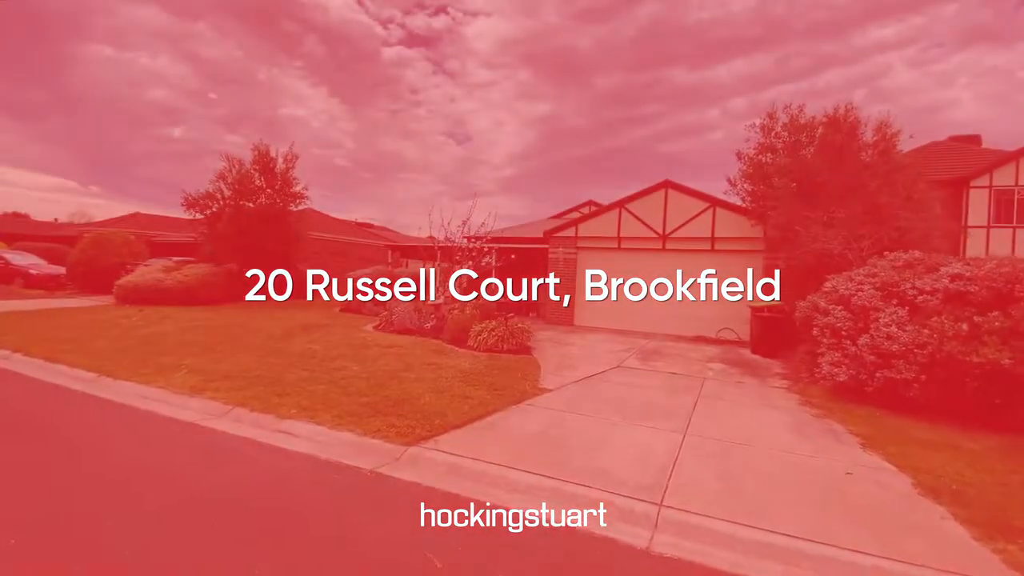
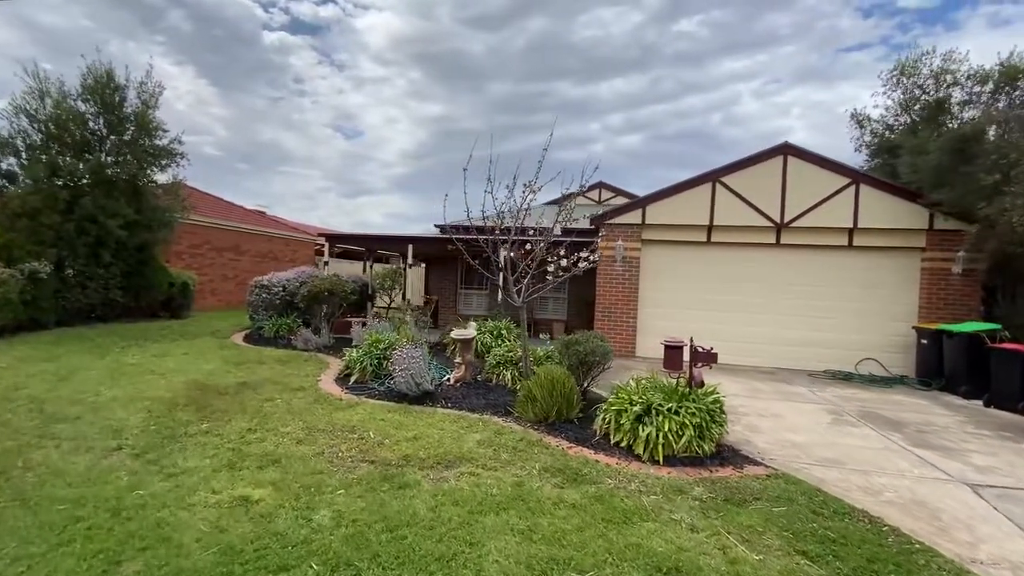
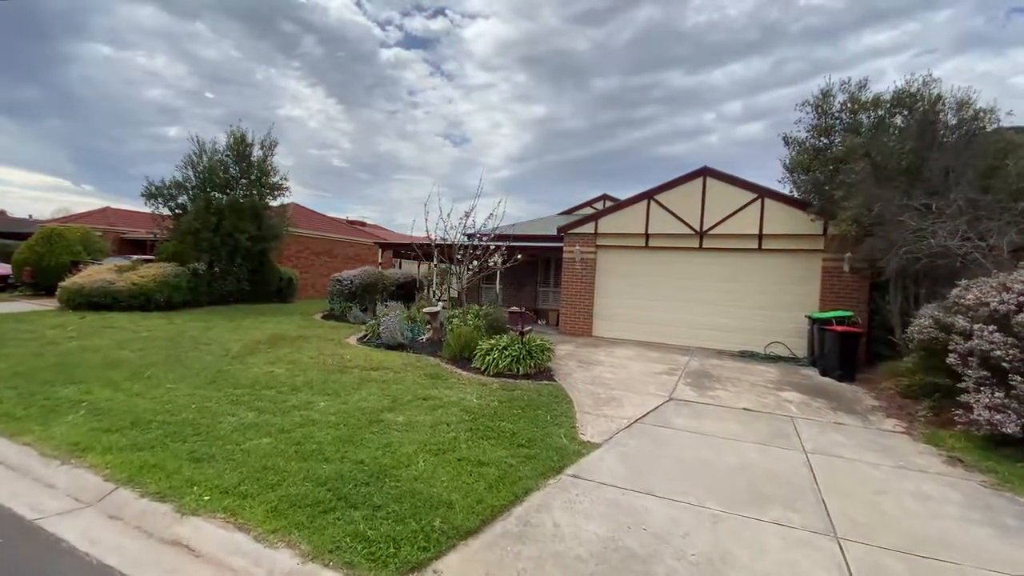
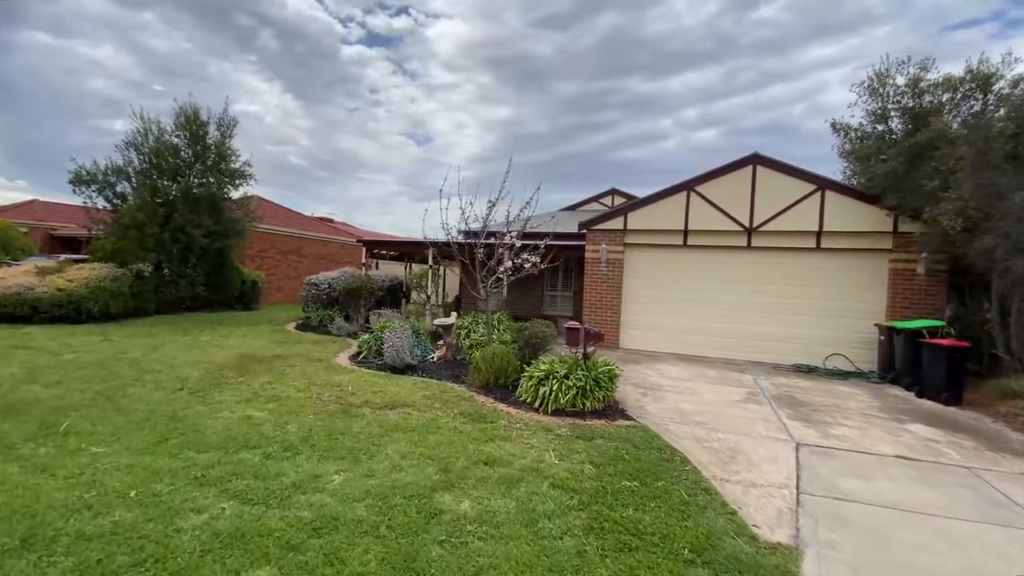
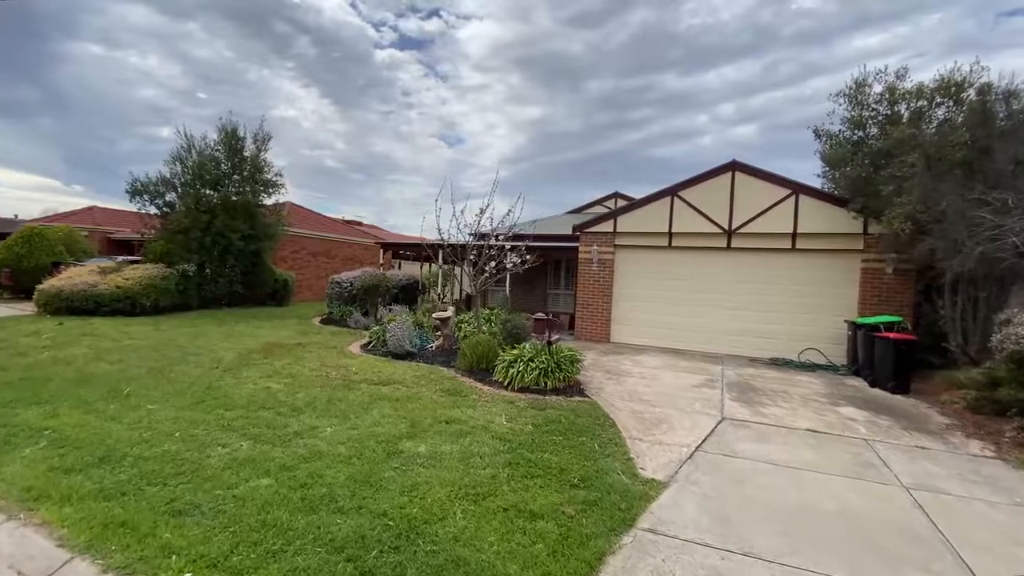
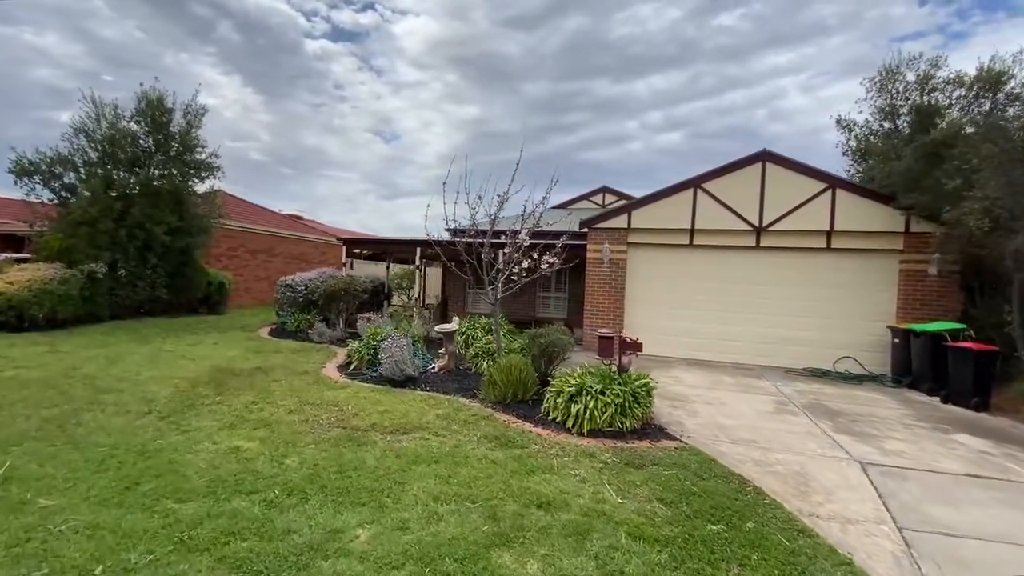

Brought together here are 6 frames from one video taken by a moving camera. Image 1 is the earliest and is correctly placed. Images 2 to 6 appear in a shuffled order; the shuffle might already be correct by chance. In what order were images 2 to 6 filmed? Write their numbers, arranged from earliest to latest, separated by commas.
3, 5, 4, 6, 2
